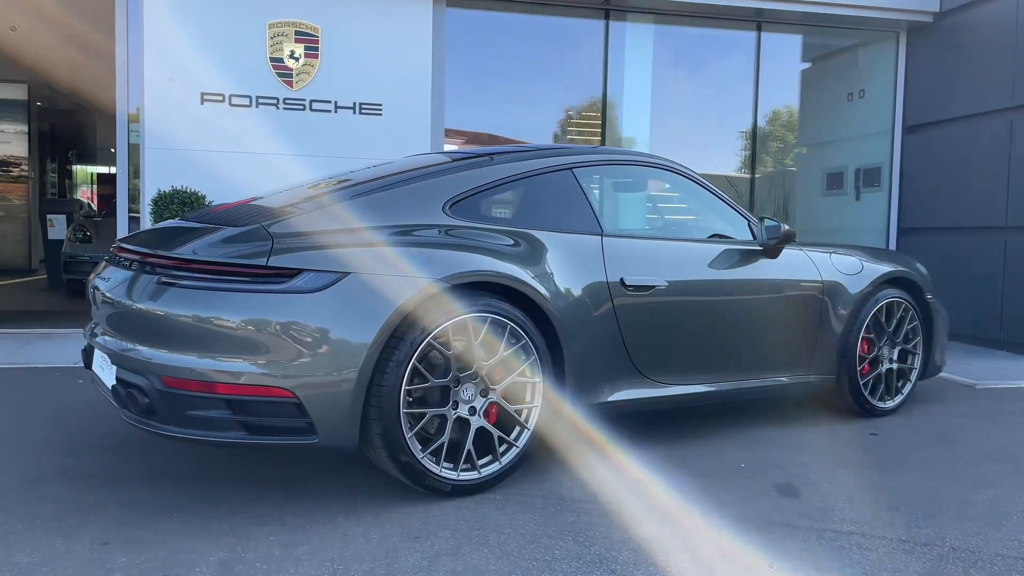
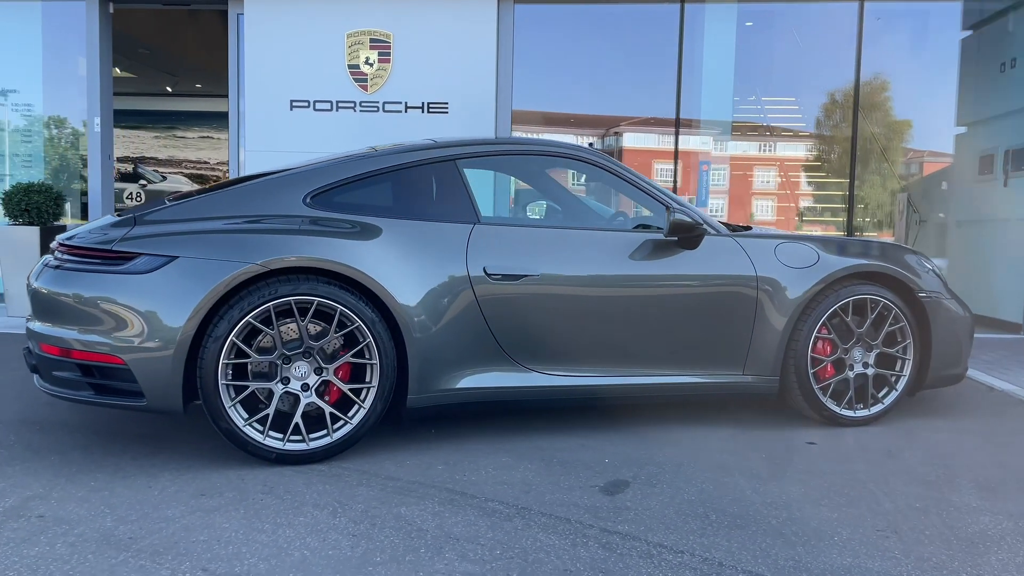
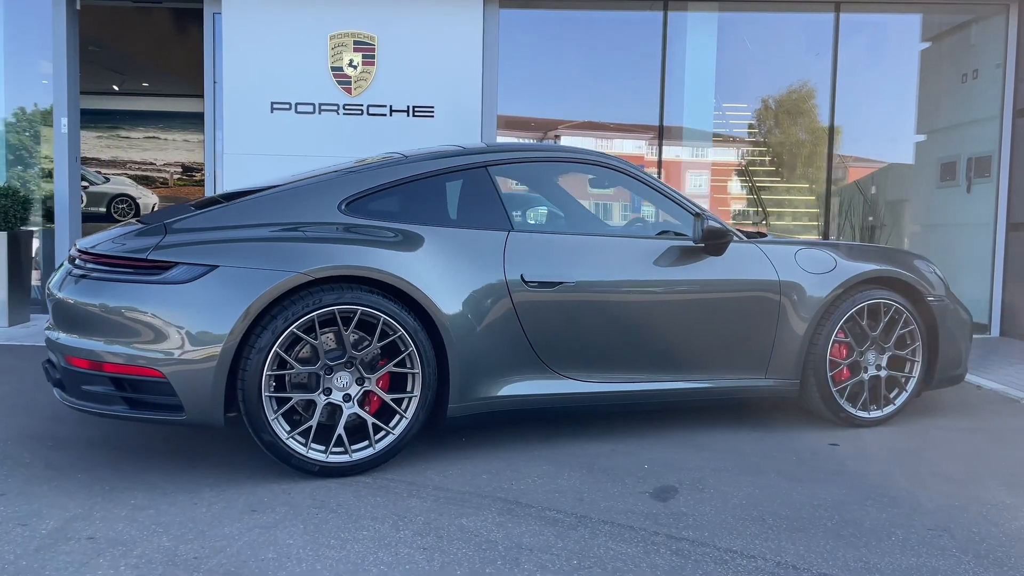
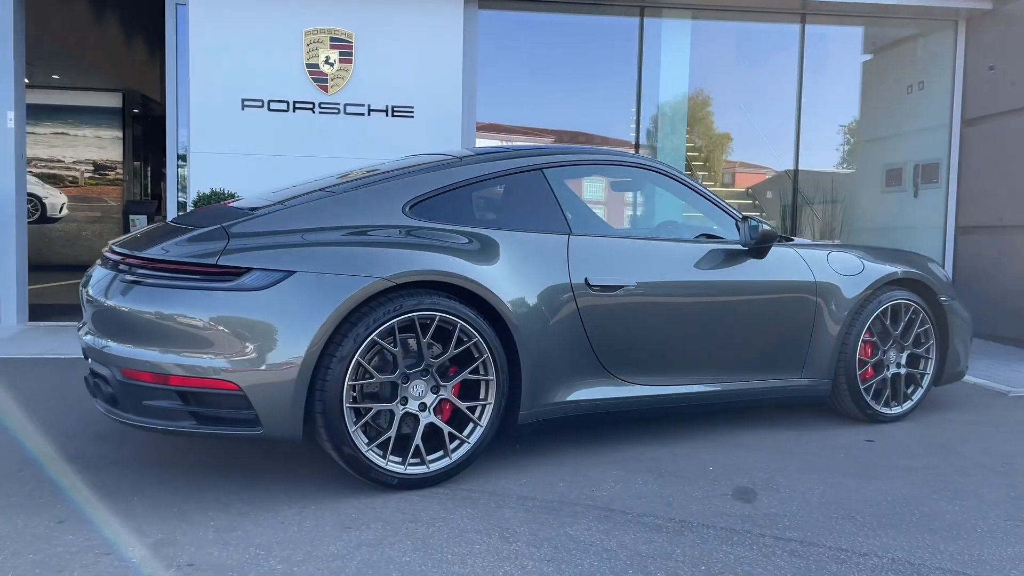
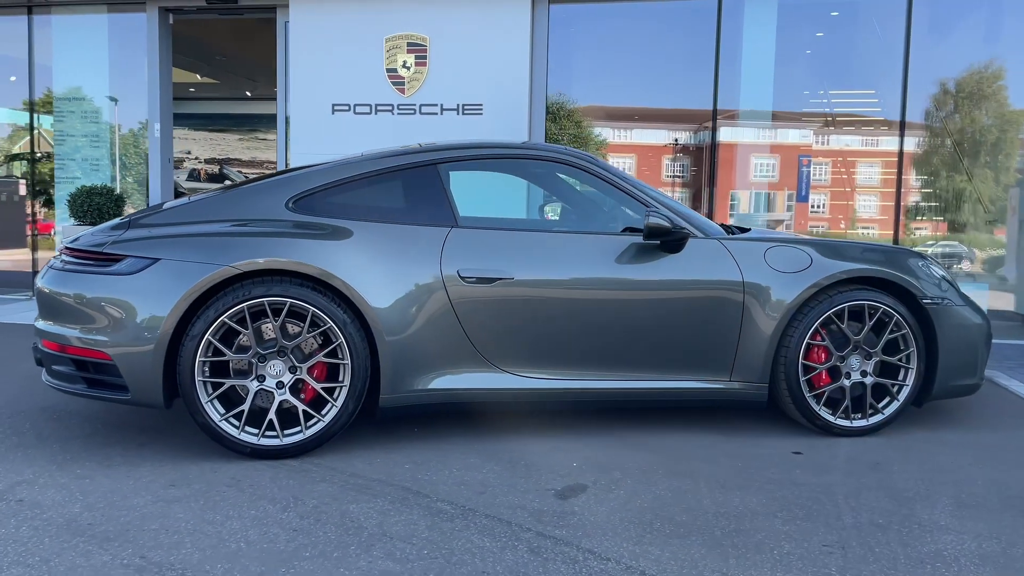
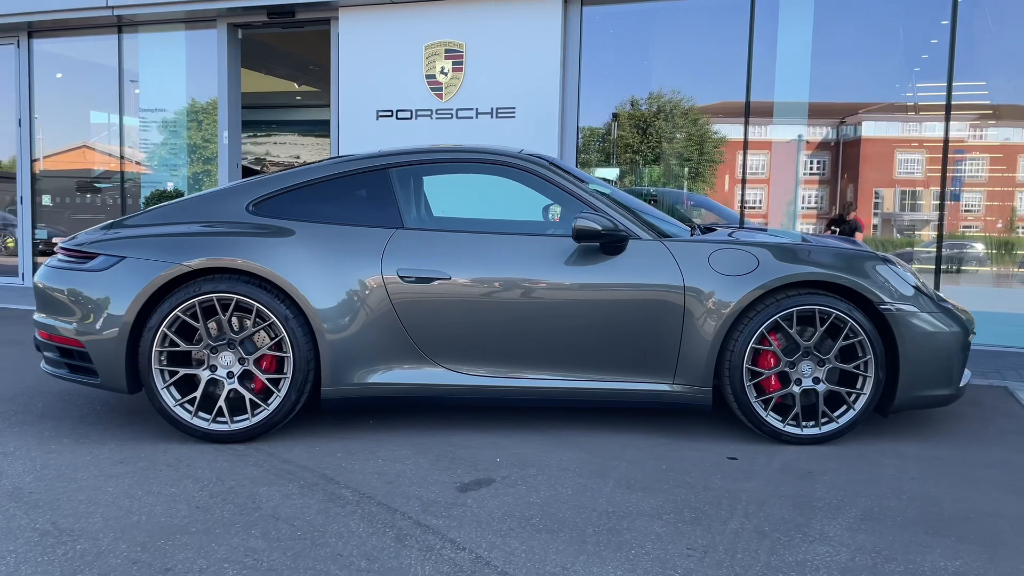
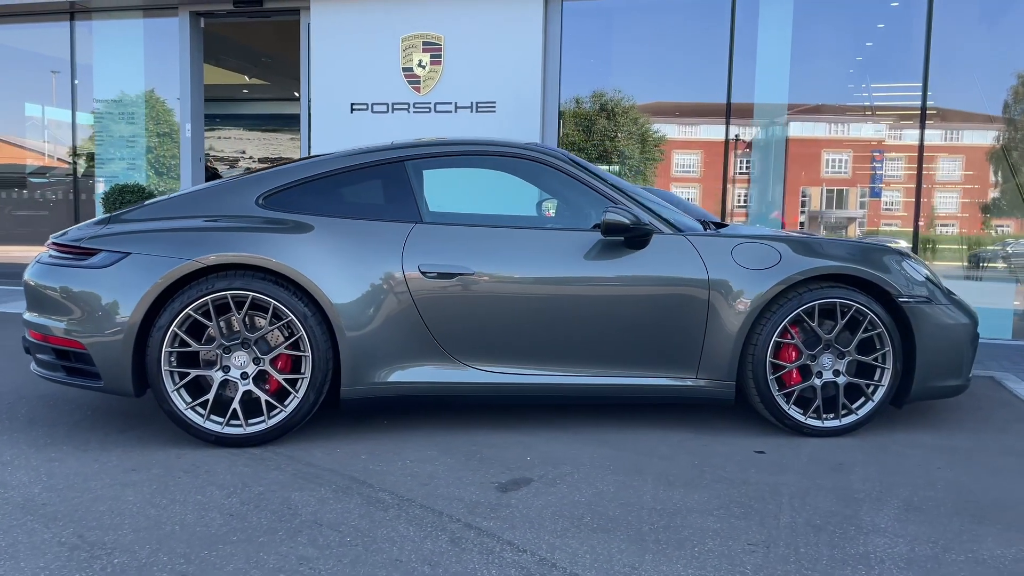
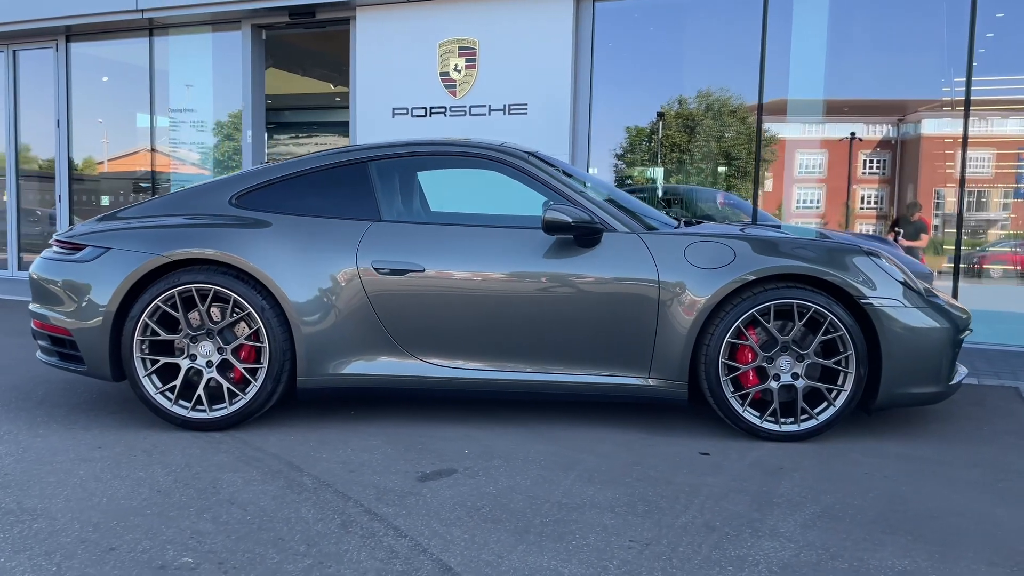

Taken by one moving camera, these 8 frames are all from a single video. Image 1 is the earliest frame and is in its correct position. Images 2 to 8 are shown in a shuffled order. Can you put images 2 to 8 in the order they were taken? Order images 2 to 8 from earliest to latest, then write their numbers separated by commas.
4, 3, 2, 5, 7, 6, 8
